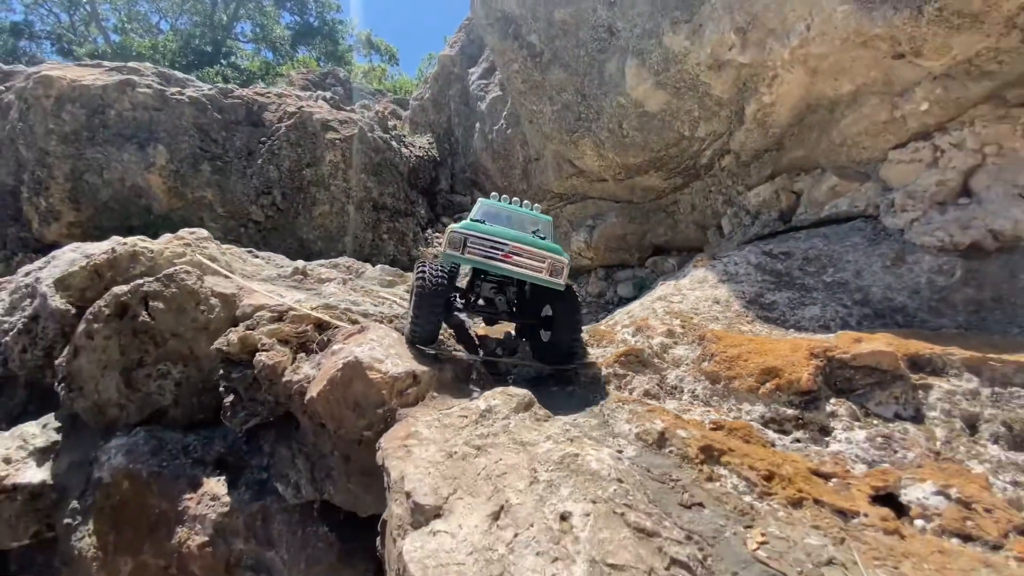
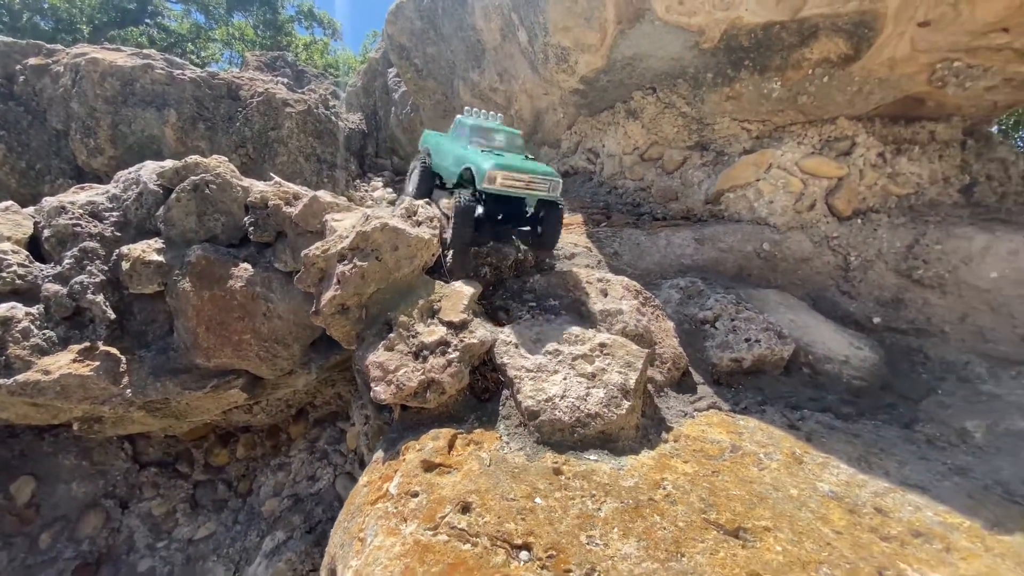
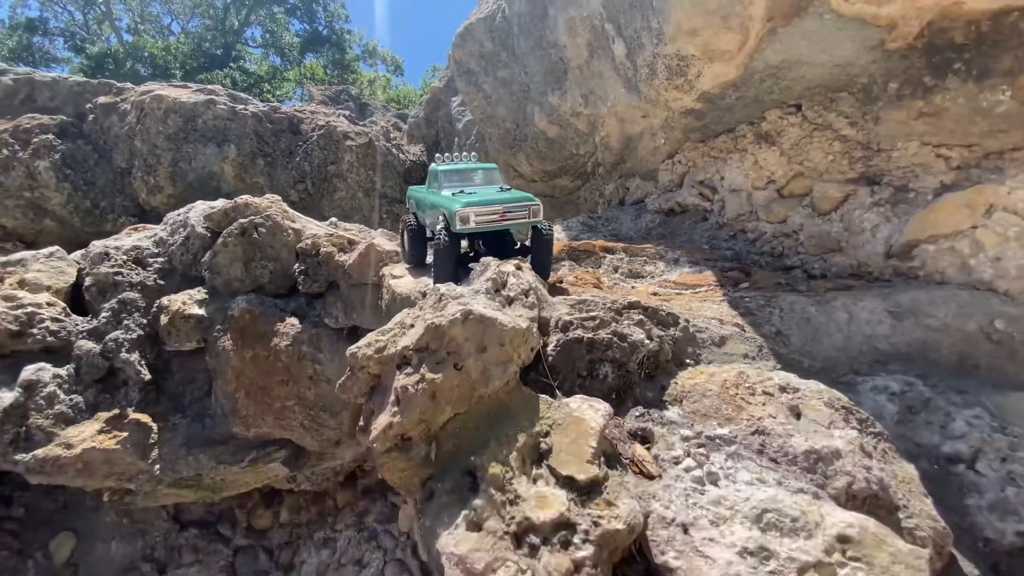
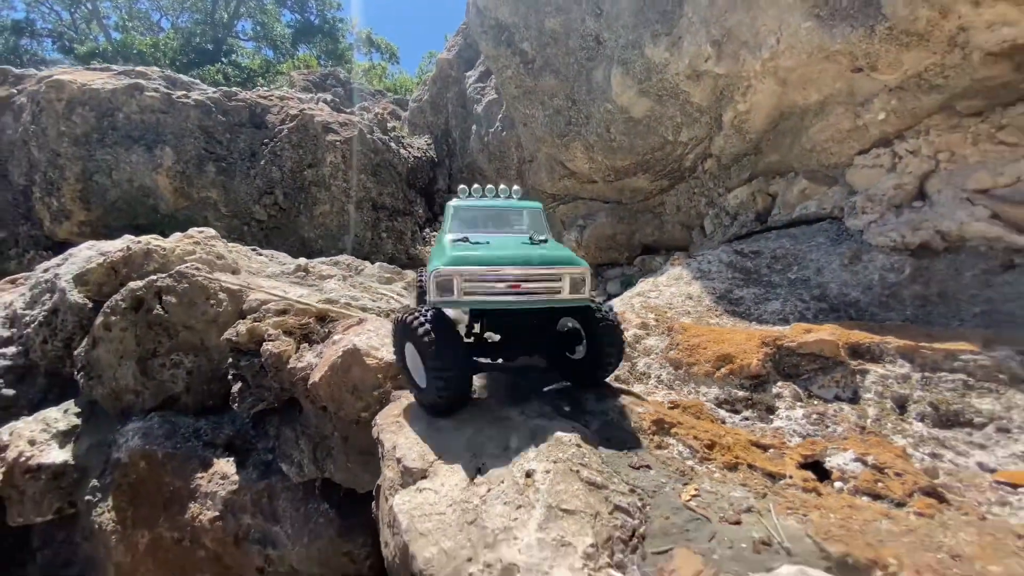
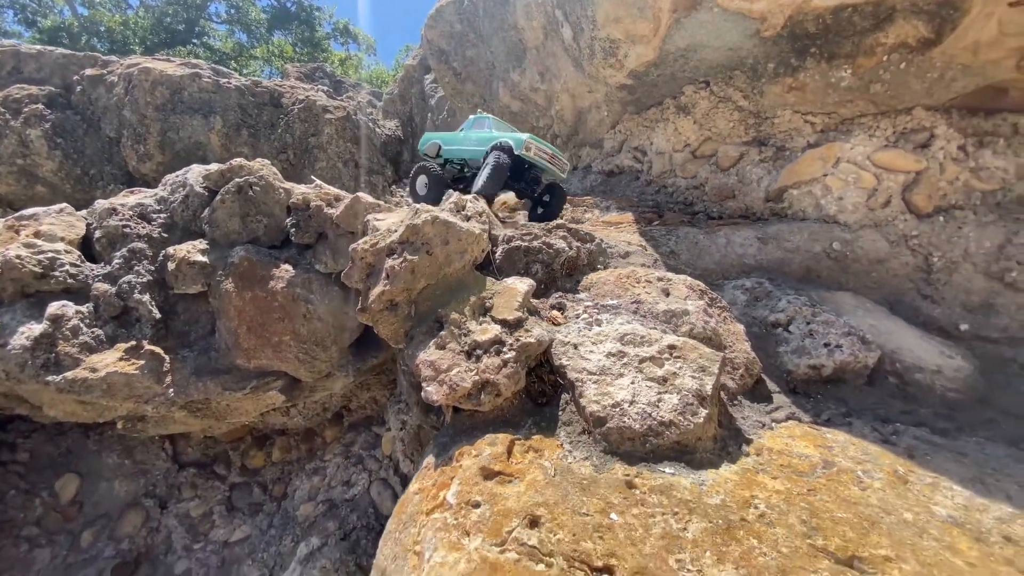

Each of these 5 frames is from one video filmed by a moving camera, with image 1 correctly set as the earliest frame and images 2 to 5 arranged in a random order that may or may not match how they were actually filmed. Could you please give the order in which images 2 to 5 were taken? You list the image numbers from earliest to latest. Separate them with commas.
4, 3, 5, 2
